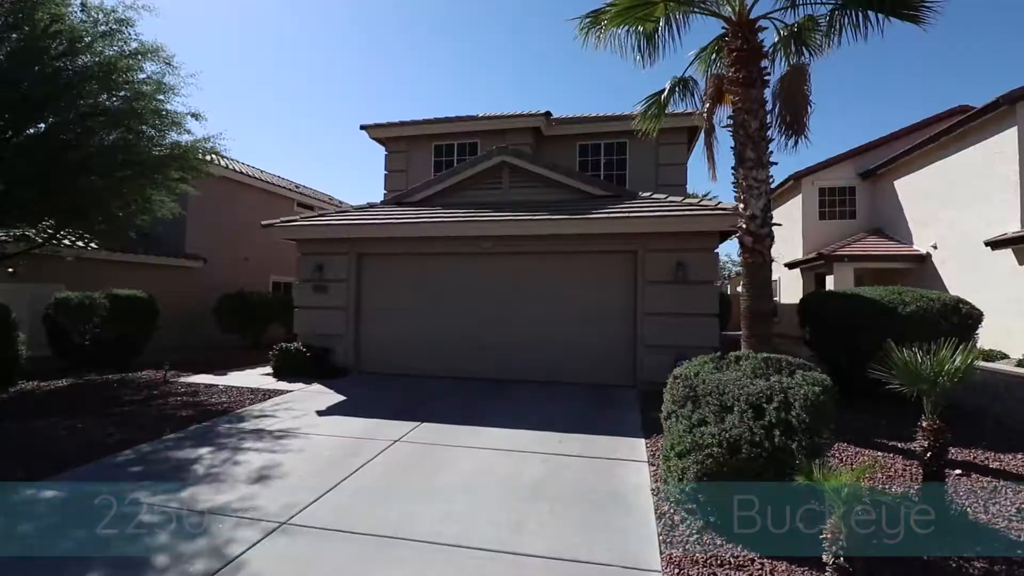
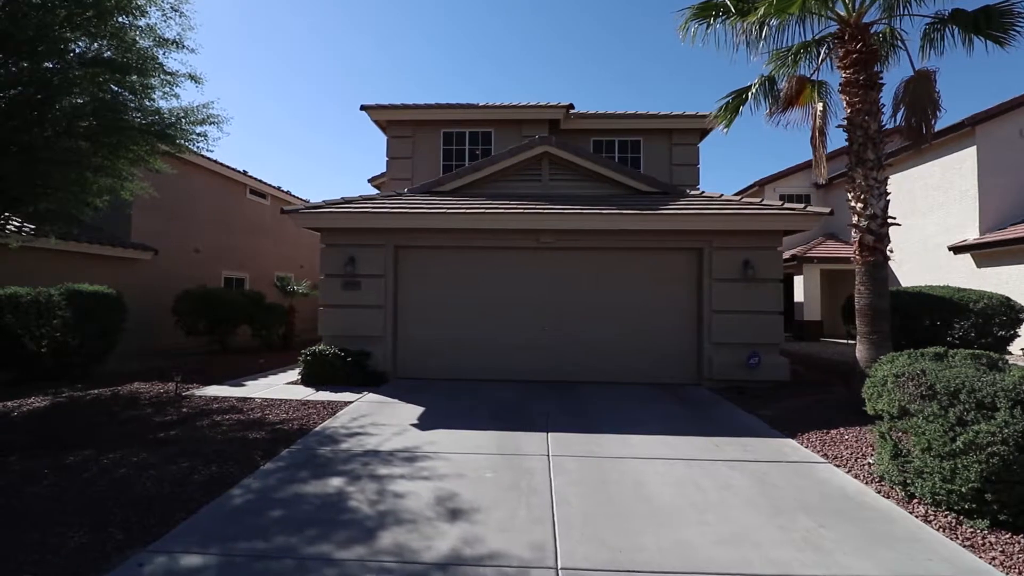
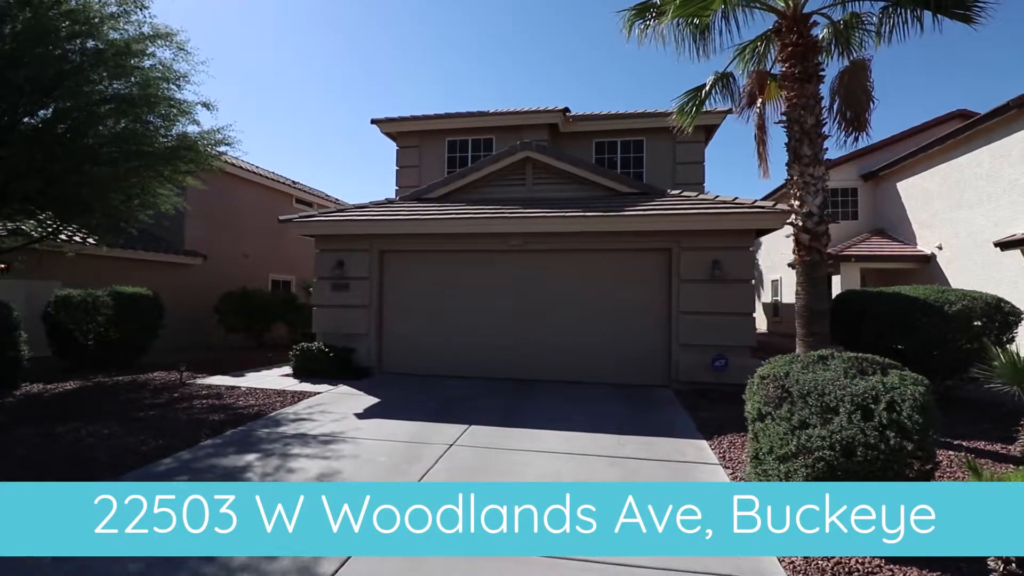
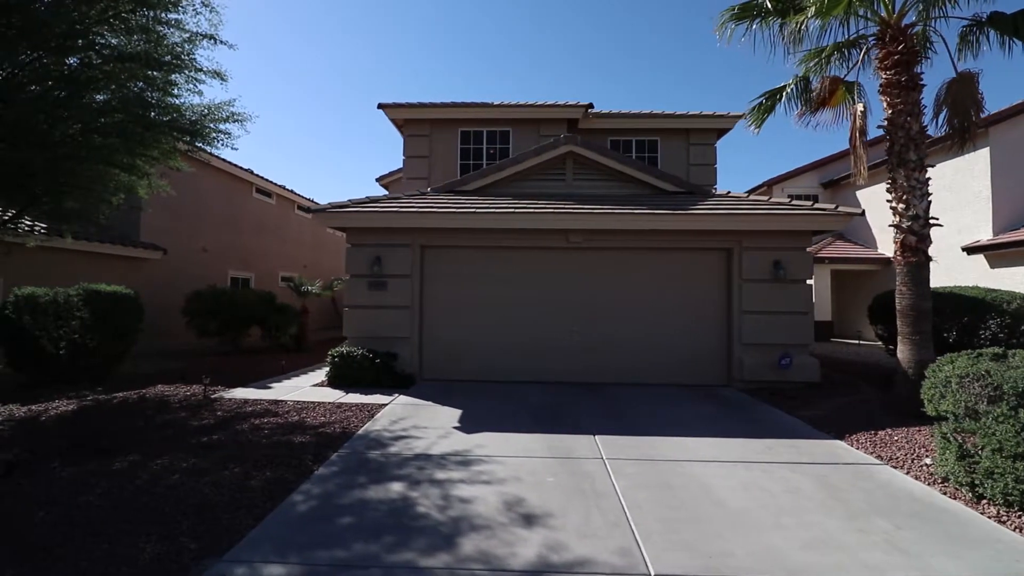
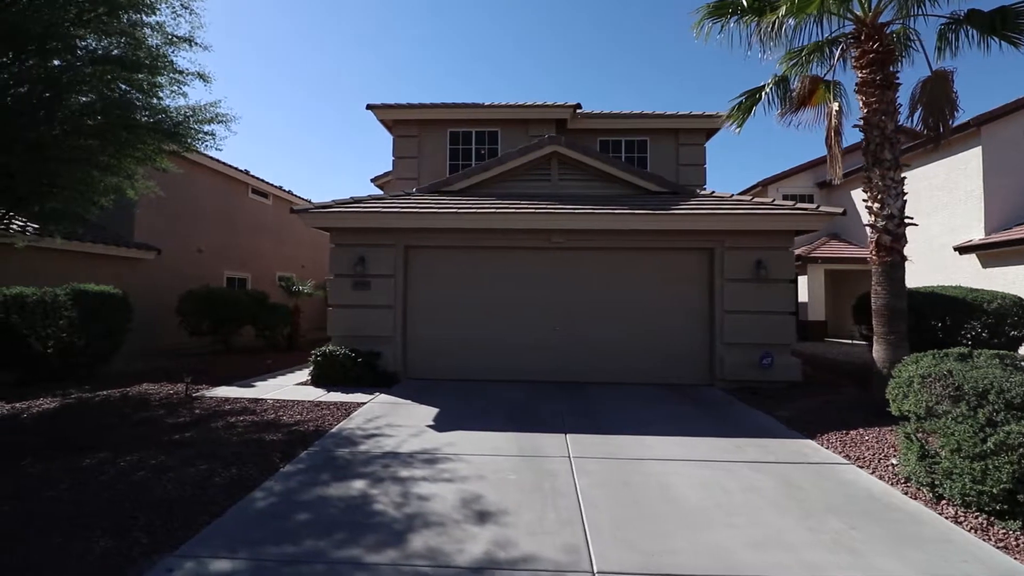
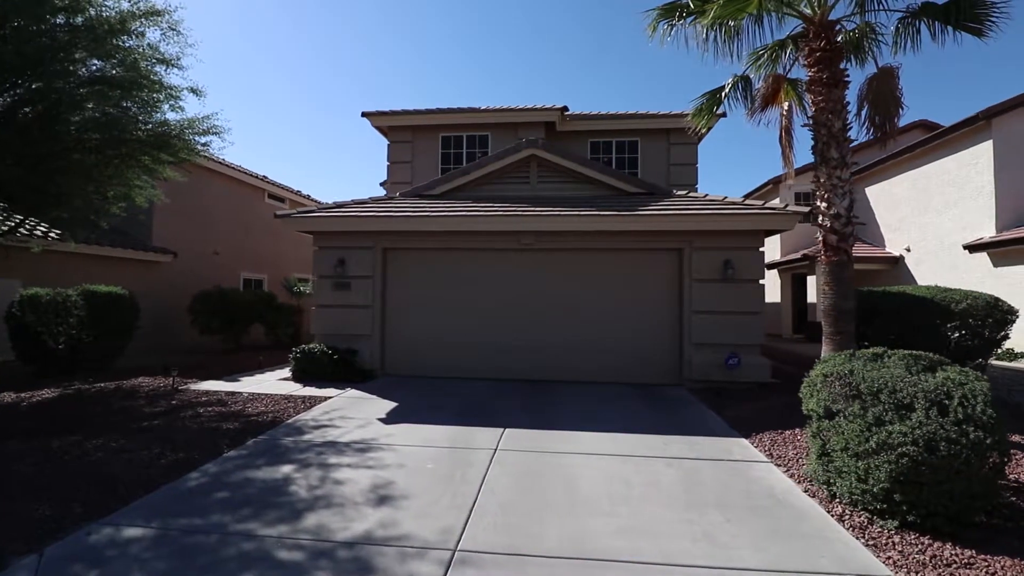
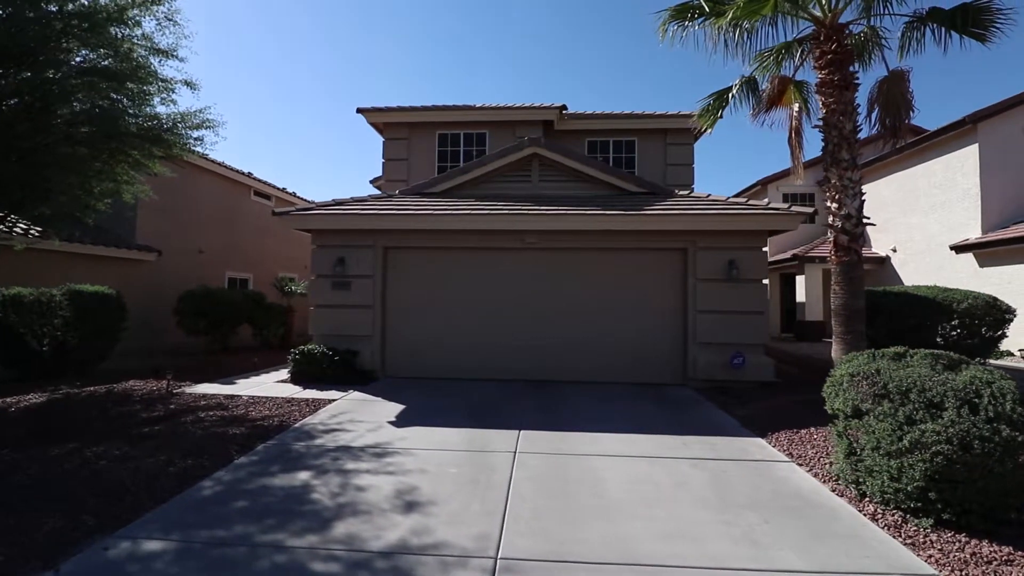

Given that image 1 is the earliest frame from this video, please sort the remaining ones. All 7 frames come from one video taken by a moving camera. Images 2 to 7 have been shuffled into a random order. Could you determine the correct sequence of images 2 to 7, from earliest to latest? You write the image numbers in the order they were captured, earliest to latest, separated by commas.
3, 6, 7, 2, 5, 4
